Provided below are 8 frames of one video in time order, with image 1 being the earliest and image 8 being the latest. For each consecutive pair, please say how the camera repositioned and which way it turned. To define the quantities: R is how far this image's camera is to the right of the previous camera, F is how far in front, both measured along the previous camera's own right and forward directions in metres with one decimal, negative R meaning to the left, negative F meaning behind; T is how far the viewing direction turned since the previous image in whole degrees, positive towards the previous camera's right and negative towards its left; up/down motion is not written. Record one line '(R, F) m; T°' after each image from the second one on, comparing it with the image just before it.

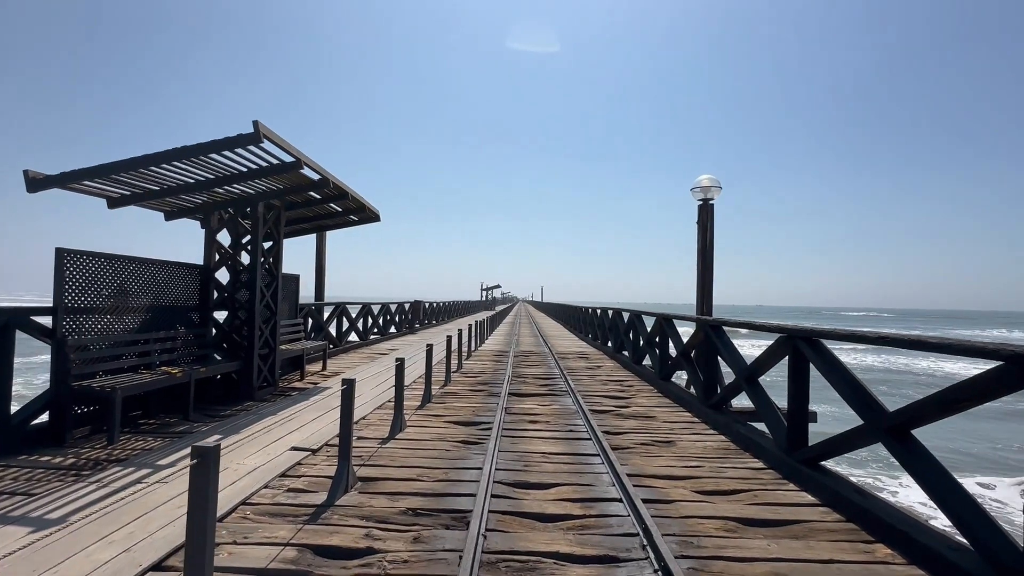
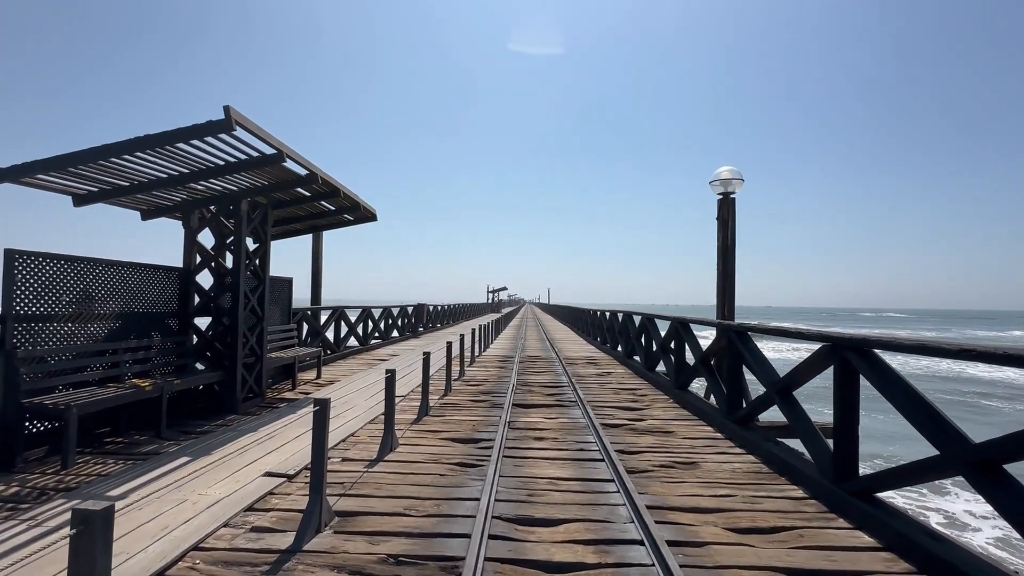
(0.0, +0.6) m; -1°
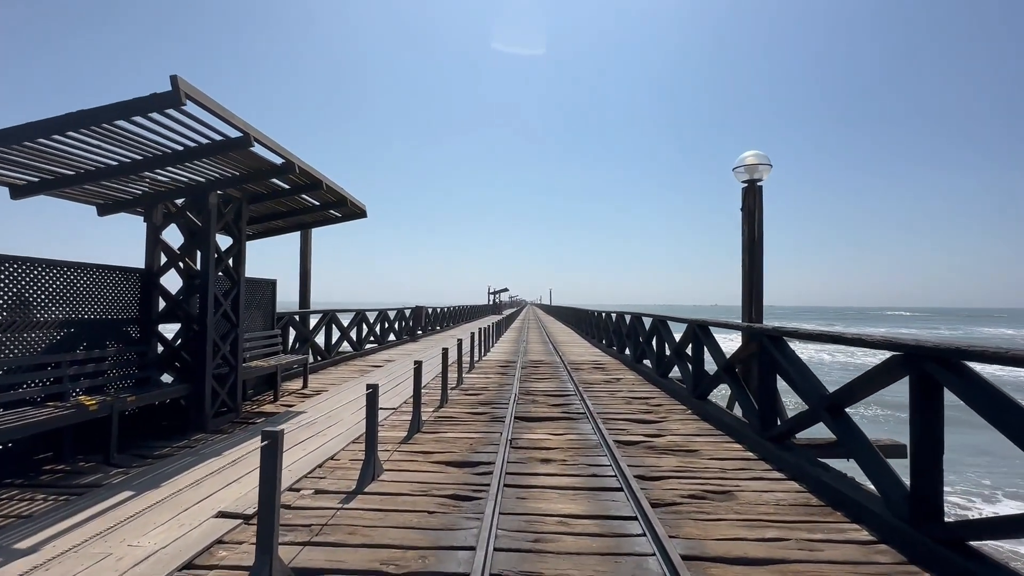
(0.0, +0.7) m; 0°
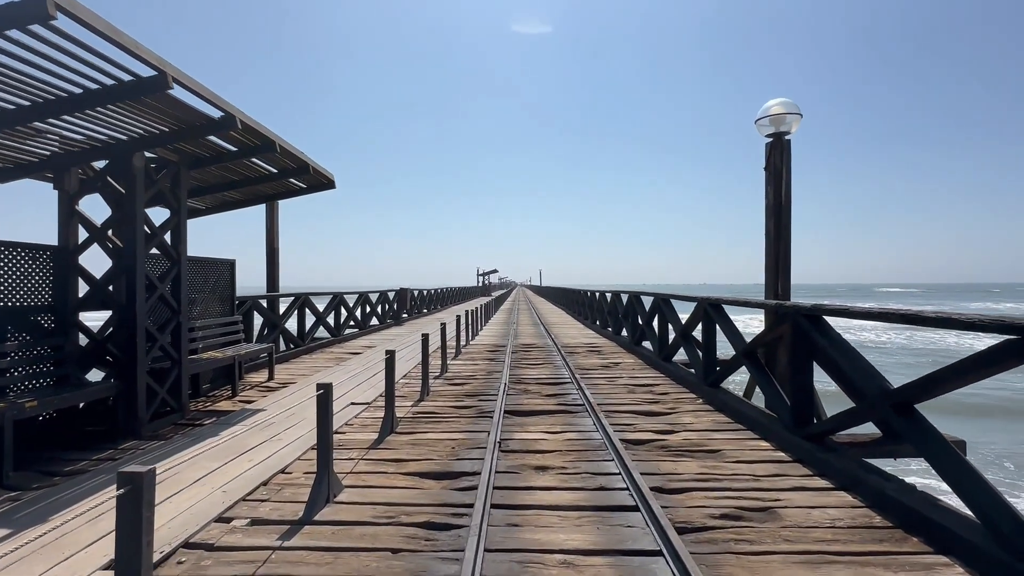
(0.0, +0.9) m; +1°
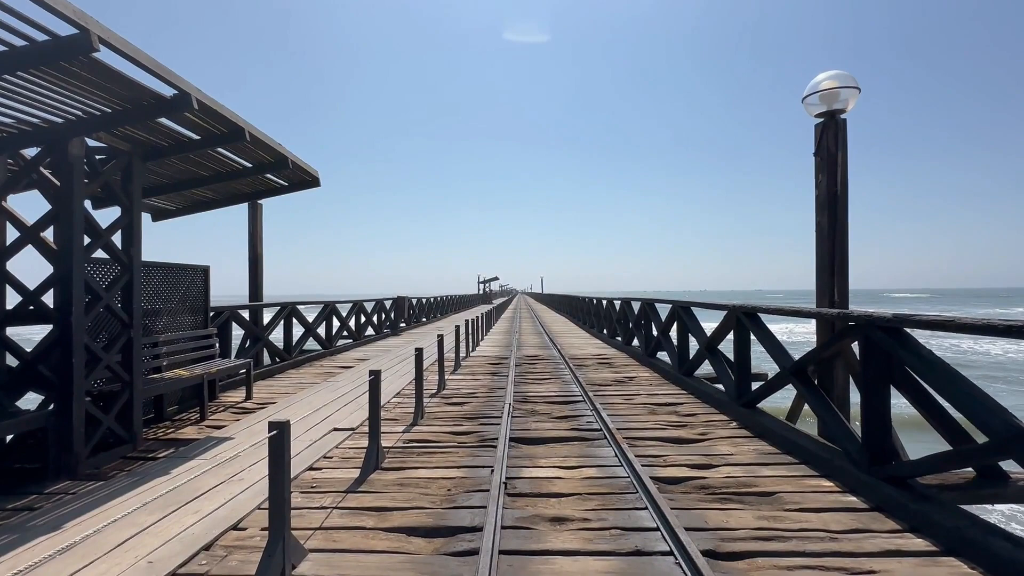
(0.0, +0.8) m; 0°
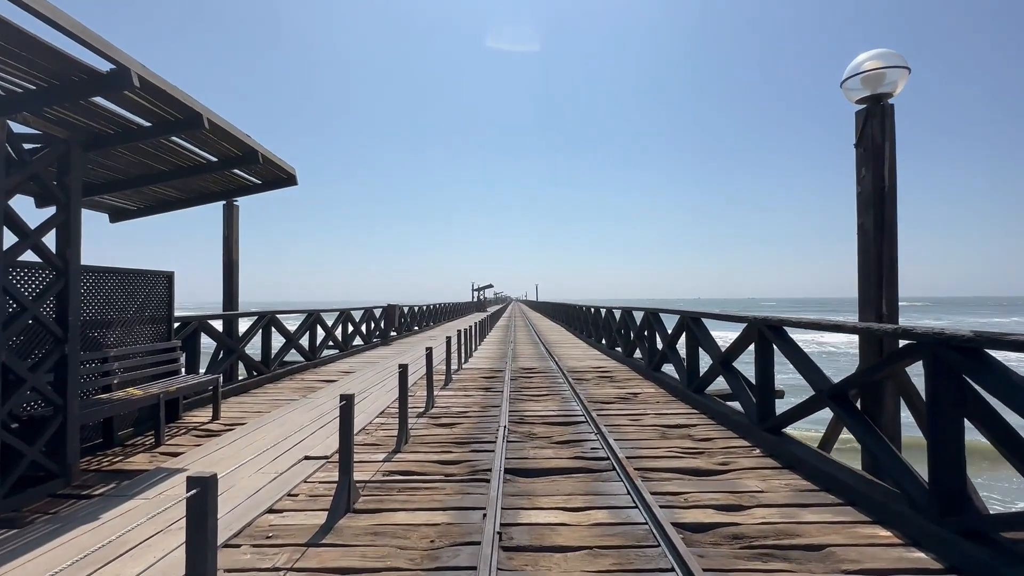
(0.0, +0.6) m; +1°
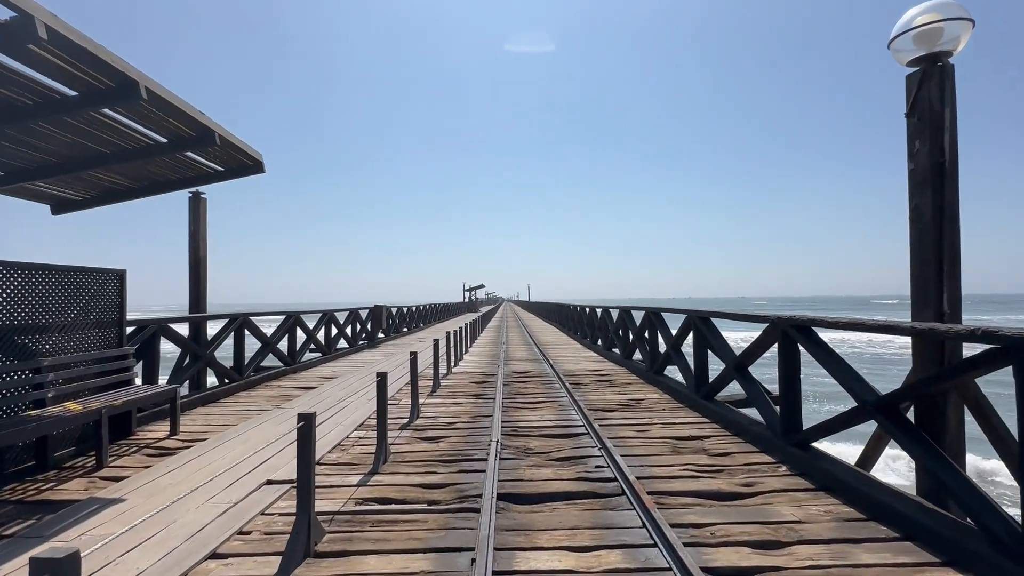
(0.0, +0.6) m; +1°
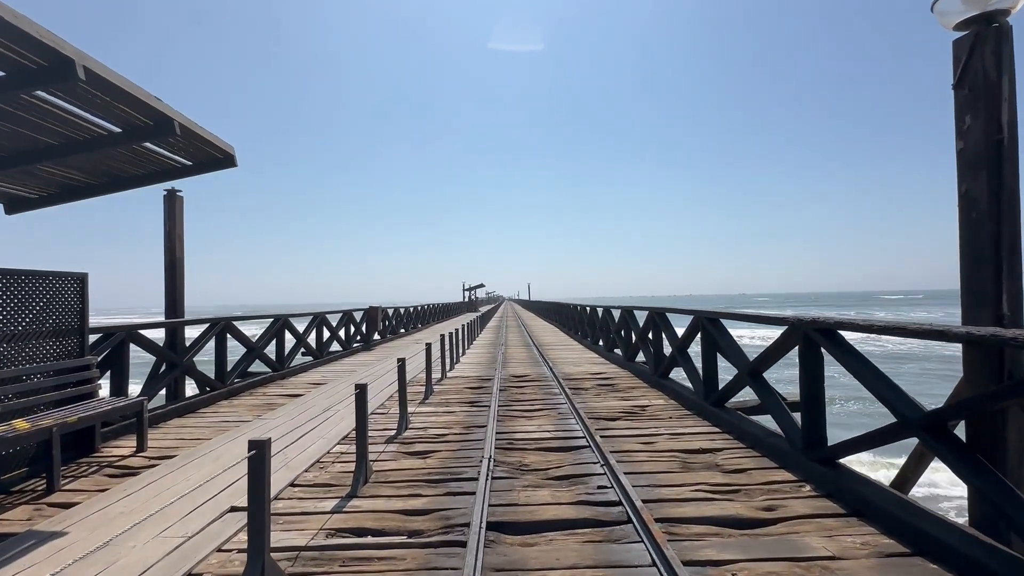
(+0.1, +0.4) m; 0°
